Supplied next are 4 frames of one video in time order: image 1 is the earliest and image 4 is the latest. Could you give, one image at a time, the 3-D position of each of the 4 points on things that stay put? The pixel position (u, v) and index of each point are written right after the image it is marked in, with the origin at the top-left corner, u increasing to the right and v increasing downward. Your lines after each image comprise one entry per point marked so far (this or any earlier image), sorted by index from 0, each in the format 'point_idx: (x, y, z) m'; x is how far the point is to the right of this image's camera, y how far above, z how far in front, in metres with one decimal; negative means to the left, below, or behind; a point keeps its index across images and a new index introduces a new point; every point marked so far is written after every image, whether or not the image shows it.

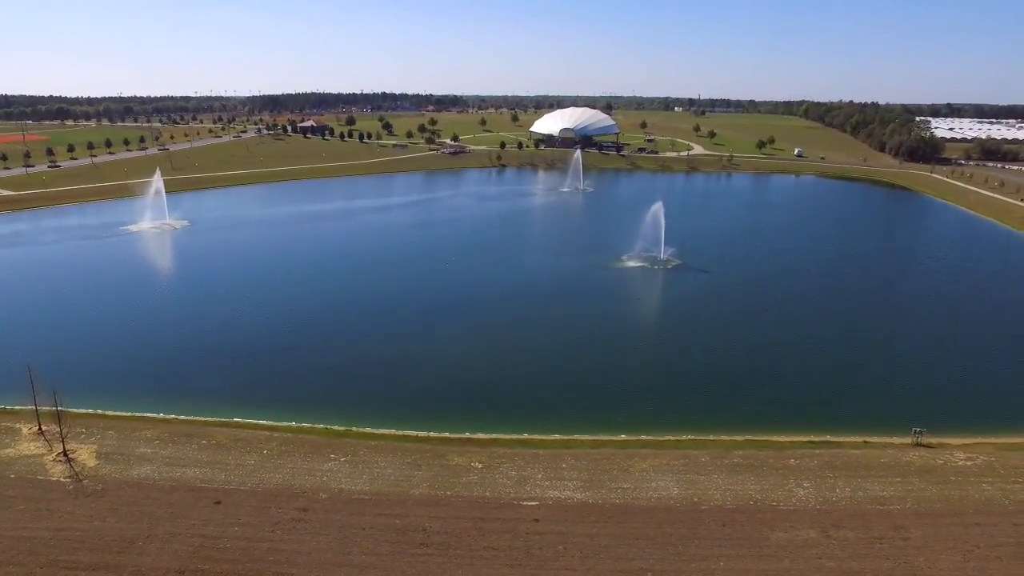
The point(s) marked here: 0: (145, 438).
0: (-11.0, -4.5, +18.4) m
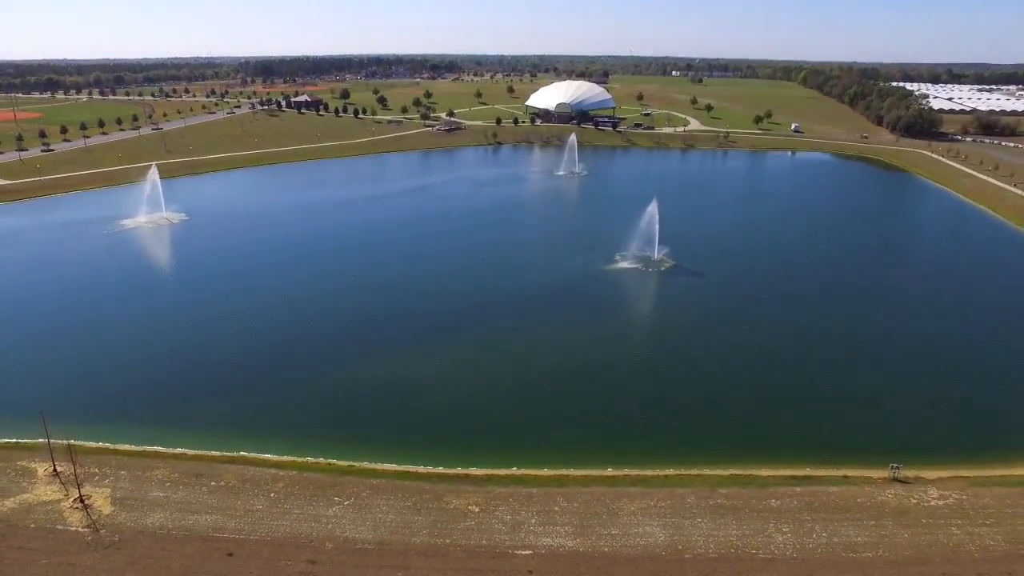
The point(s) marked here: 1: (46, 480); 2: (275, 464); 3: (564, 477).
0: (-11.1, -6.0, +19.1) m
1: (-15.0, -6.2, +19.7) m
2: (-7.6, -5.7, +19.7) m
3: (+1.5, -5.8, +18.3) m
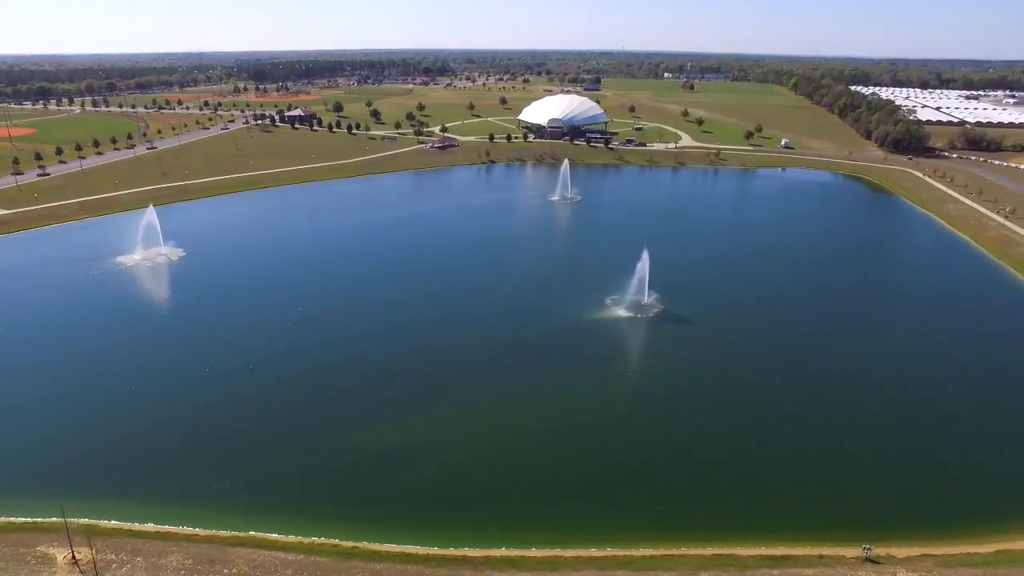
0: (-11.2, -9.2, +20.1) m
1: (-15.1, -9.5, +20.8) m
2: (-7.7, -8.7, +20.6) m
3: (+1.4, -8.5, +19.3) m
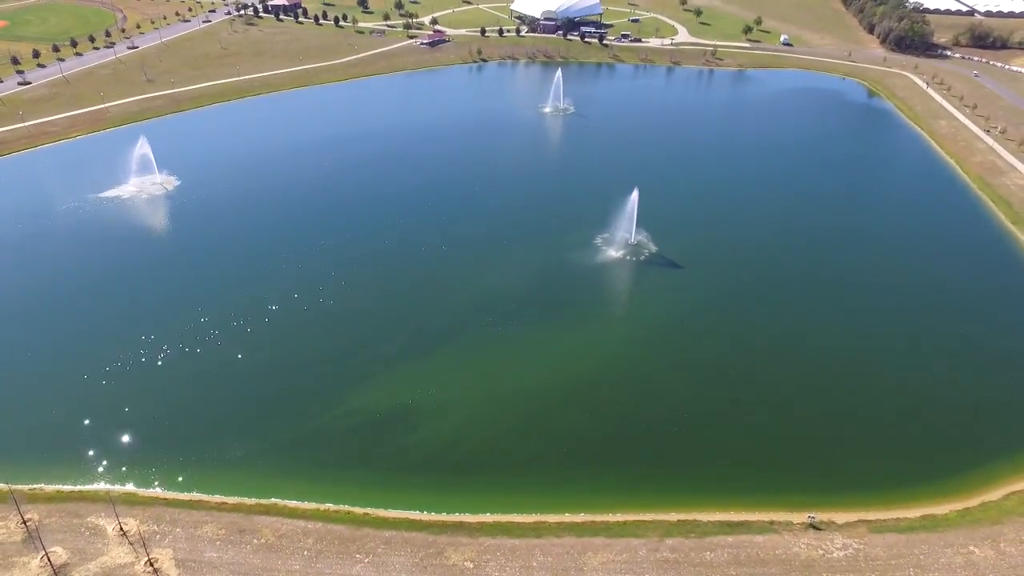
0: (-11.5, -9.3, +23.0) m
1: (-15.3, -9.7, +23.7) m
2: (-7.9, -8.6, +23.4) m
3: (+1.1, -8.3, +21.9) m
